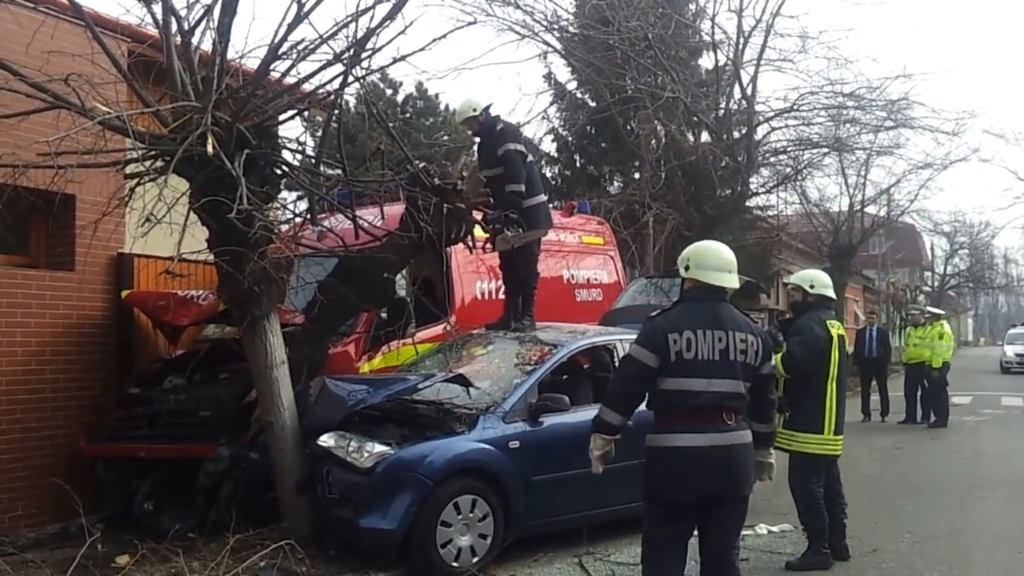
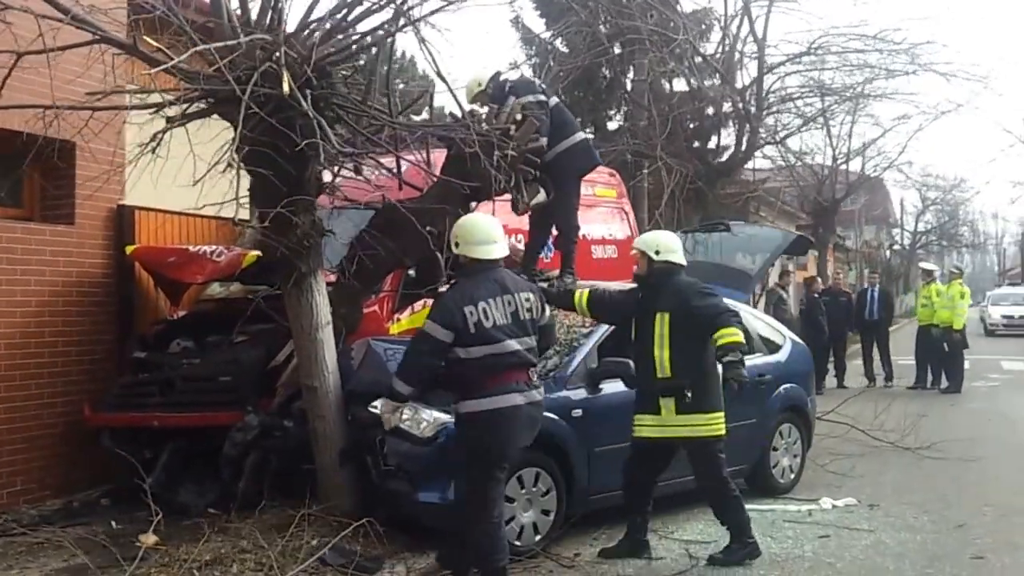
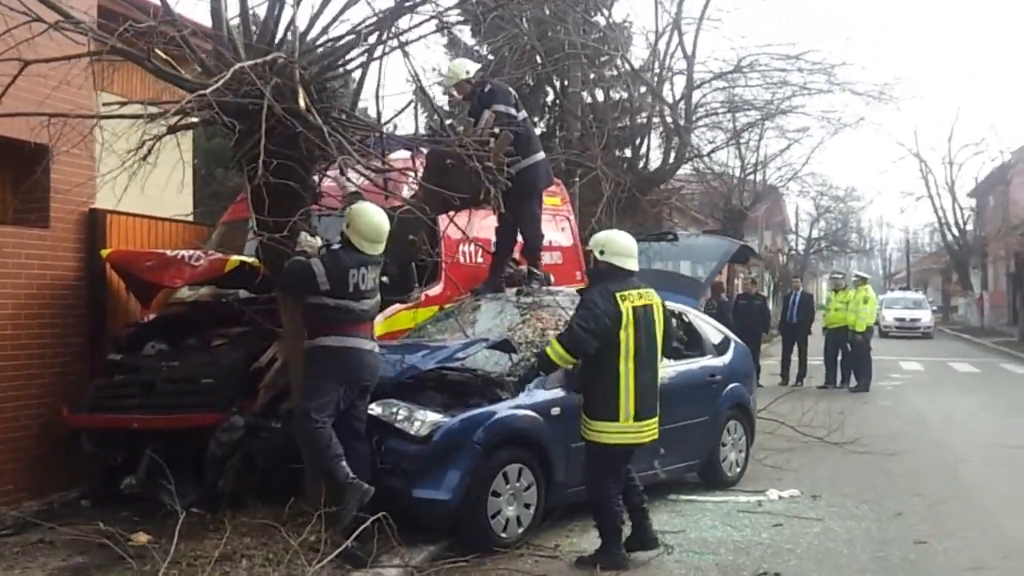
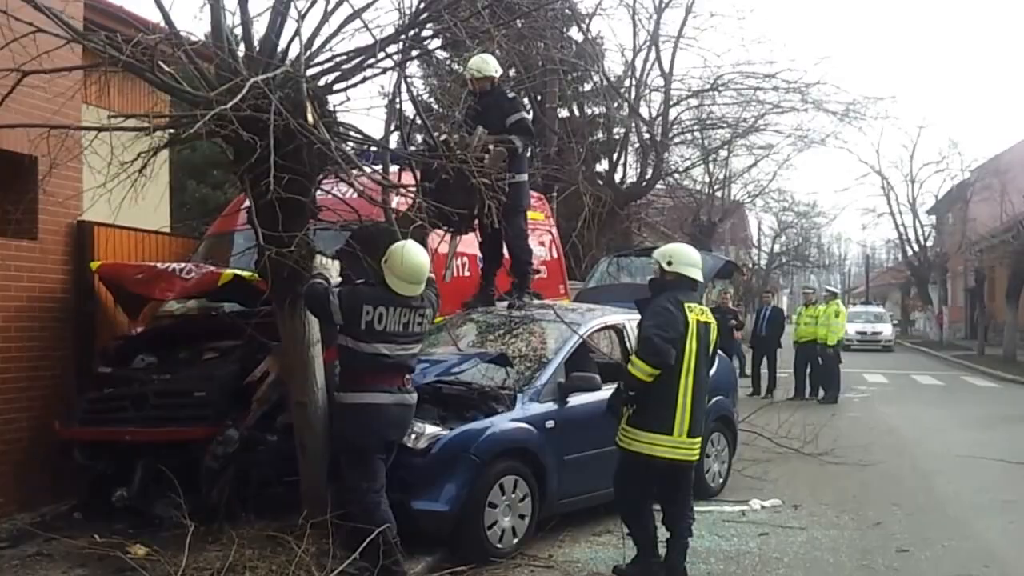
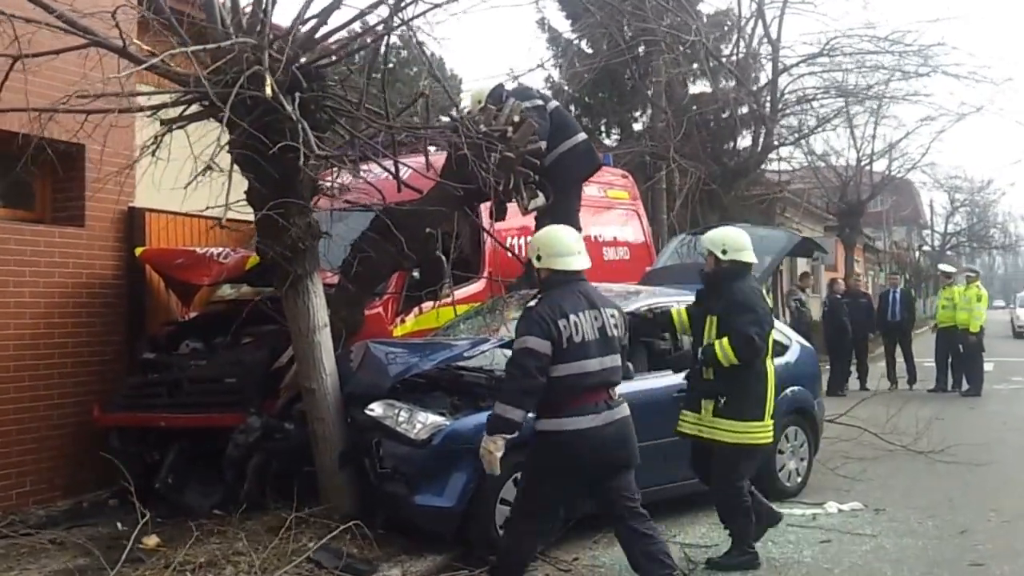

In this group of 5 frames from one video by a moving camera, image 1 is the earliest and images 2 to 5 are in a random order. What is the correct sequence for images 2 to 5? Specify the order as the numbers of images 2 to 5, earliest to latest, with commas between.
5, 2, 3, 4
